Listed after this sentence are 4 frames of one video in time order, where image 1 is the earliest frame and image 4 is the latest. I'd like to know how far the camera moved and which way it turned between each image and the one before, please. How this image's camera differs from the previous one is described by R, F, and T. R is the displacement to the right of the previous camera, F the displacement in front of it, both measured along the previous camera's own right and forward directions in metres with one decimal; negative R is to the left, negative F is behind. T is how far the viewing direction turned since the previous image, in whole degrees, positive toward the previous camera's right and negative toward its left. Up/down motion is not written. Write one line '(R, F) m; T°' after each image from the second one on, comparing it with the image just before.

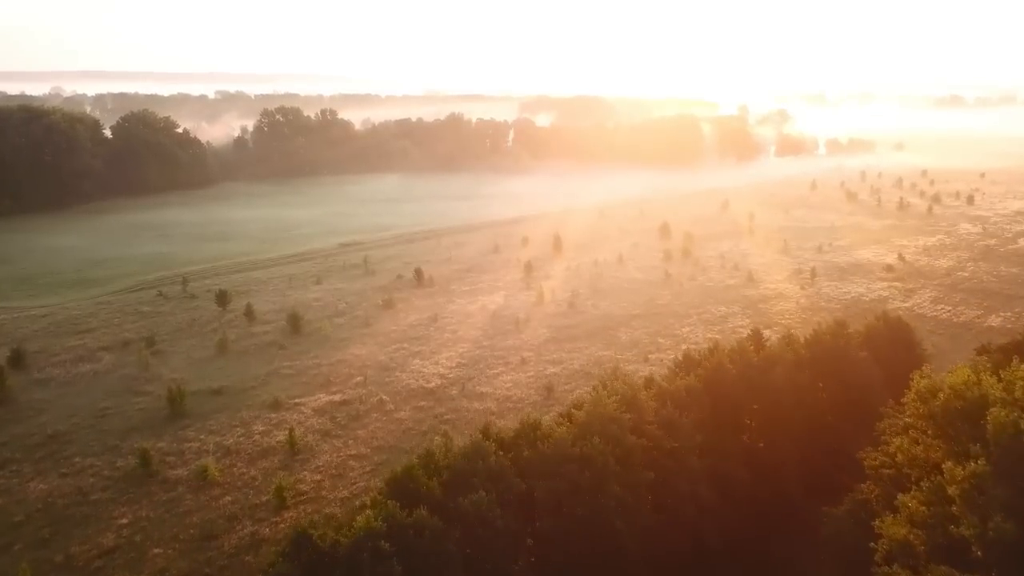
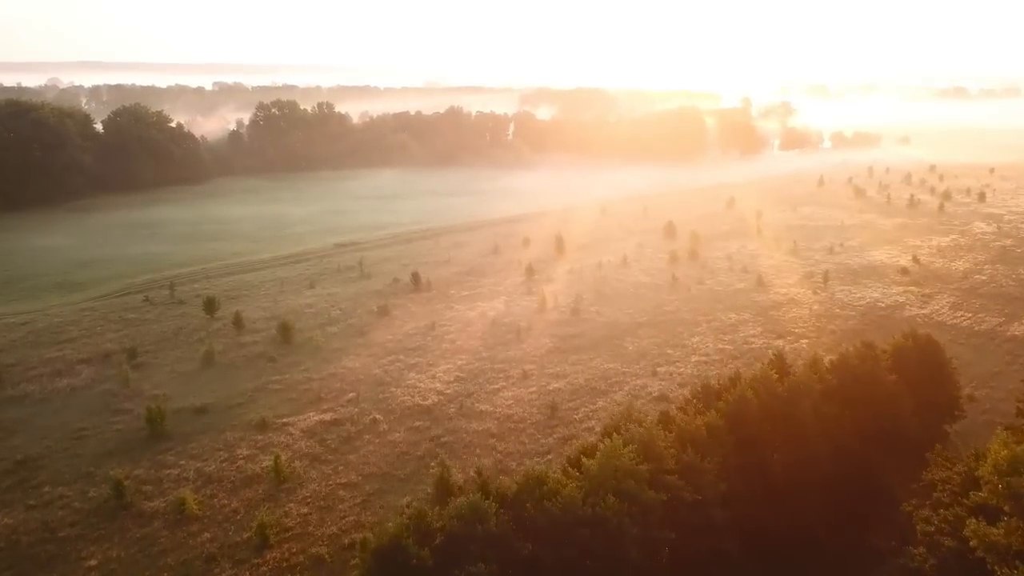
(0.0, +0.8) m; 0°
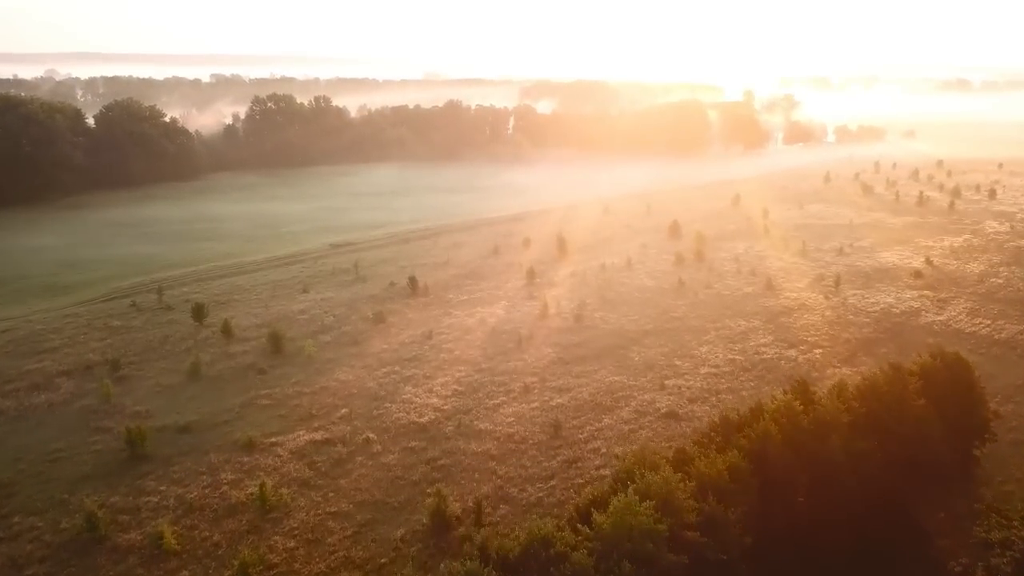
(0.0, +0.7) m; 0°
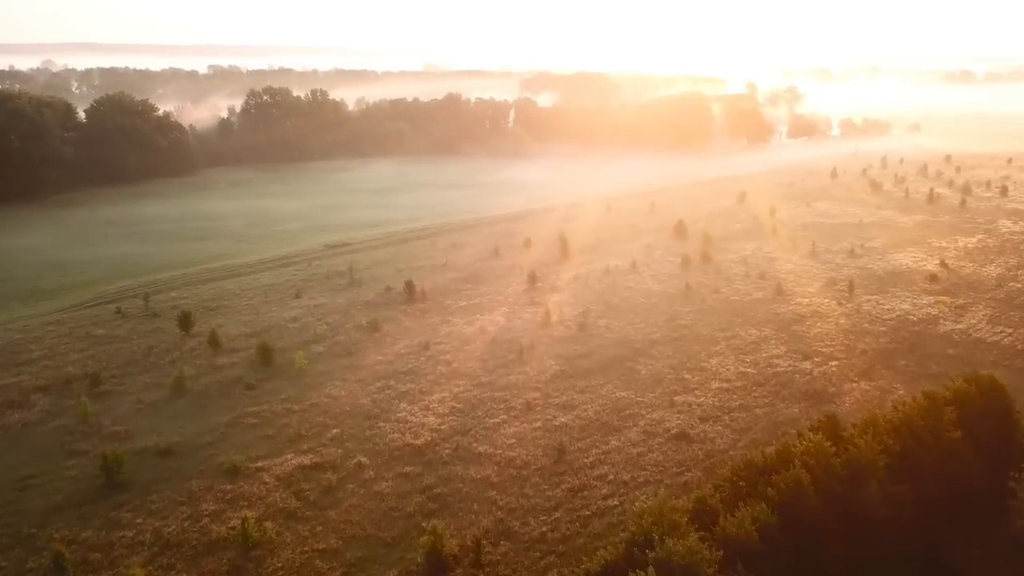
(0.0, +0.8) m; 0°
